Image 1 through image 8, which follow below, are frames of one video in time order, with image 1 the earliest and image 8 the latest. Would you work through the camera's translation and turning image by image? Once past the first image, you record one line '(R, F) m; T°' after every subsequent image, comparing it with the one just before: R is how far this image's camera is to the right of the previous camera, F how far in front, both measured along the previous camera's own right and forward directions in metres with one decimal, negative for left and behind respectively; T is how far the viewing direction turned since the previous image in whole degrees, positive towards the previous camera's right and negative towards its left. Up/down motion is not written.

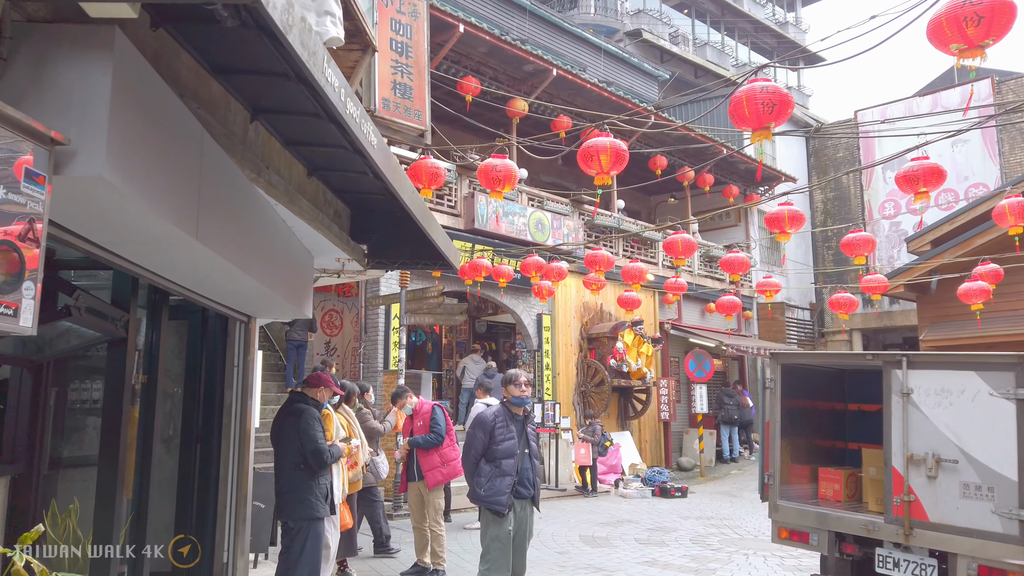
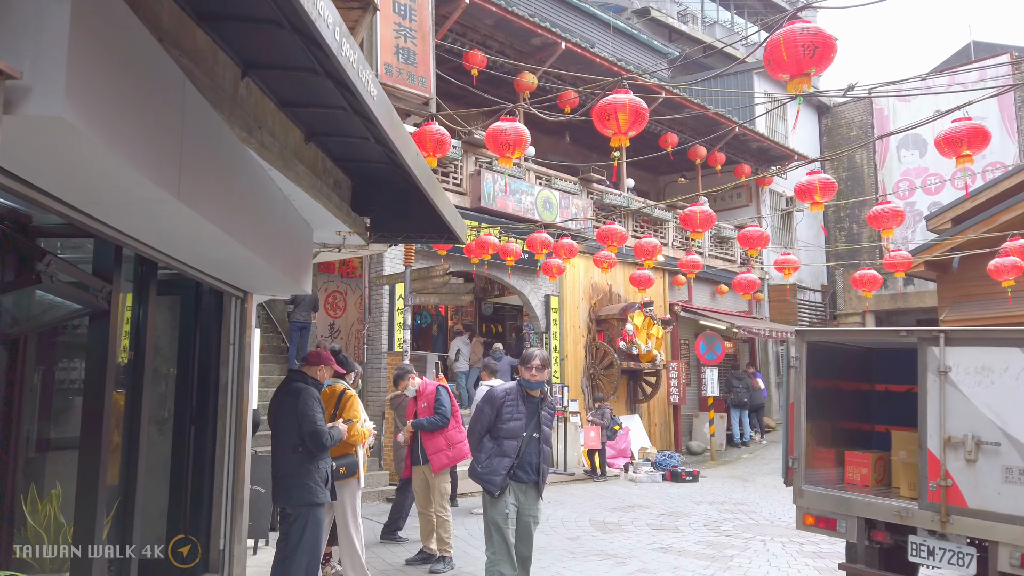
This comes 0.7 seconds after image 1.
(0.0, +0.3) m; 0°
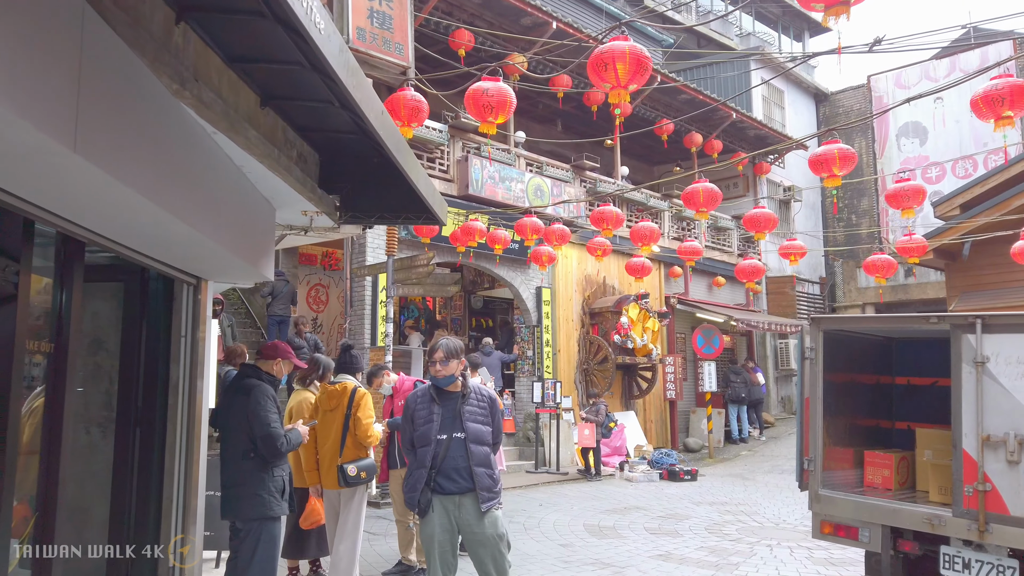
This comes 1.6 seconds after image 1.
(+0.1, +0.6) m; +1°
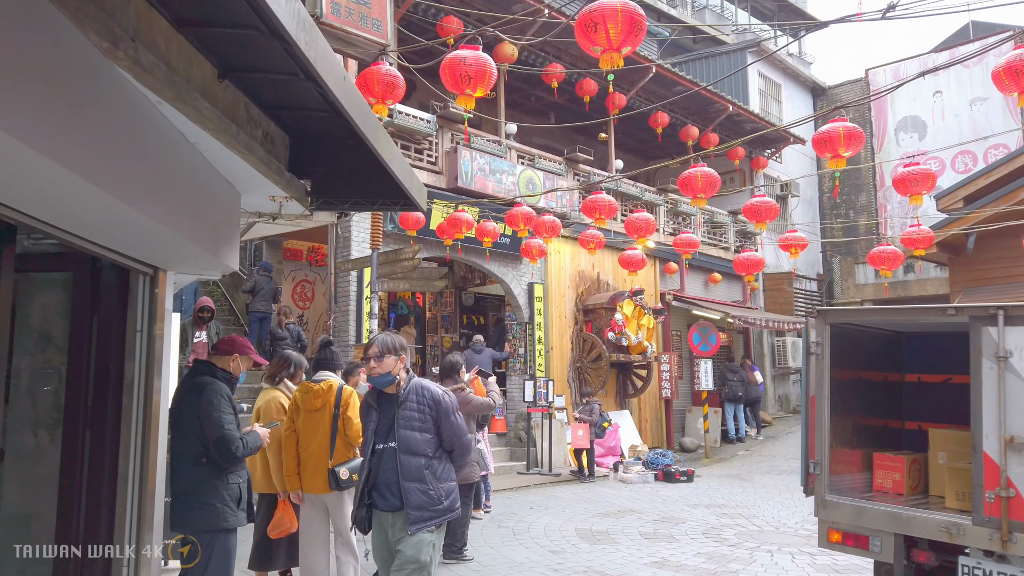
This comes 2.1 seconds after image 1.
(+0.1, +0.4) m; 0°
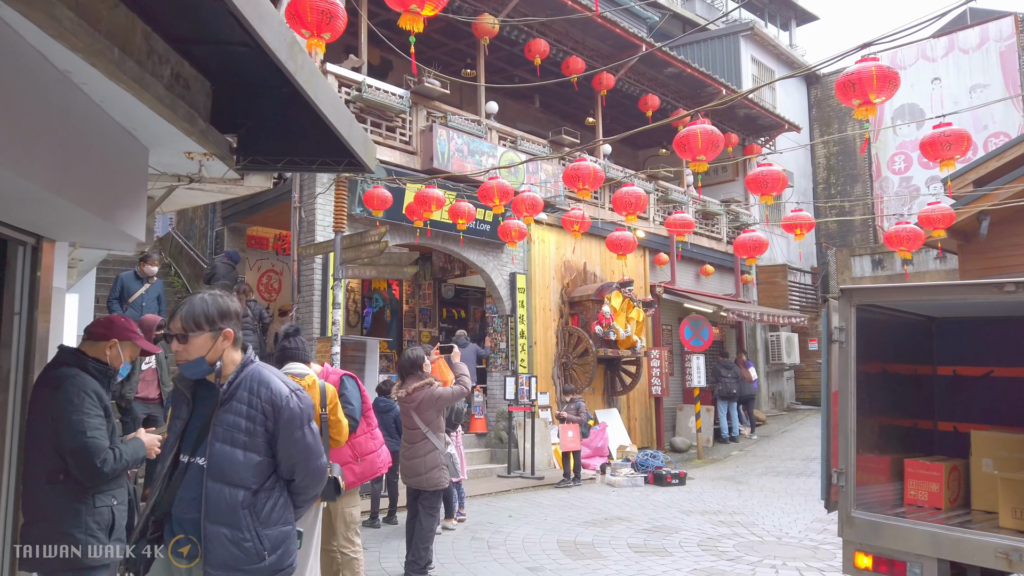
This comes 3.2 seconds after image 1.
(+0.1, +0.8) m; +1°
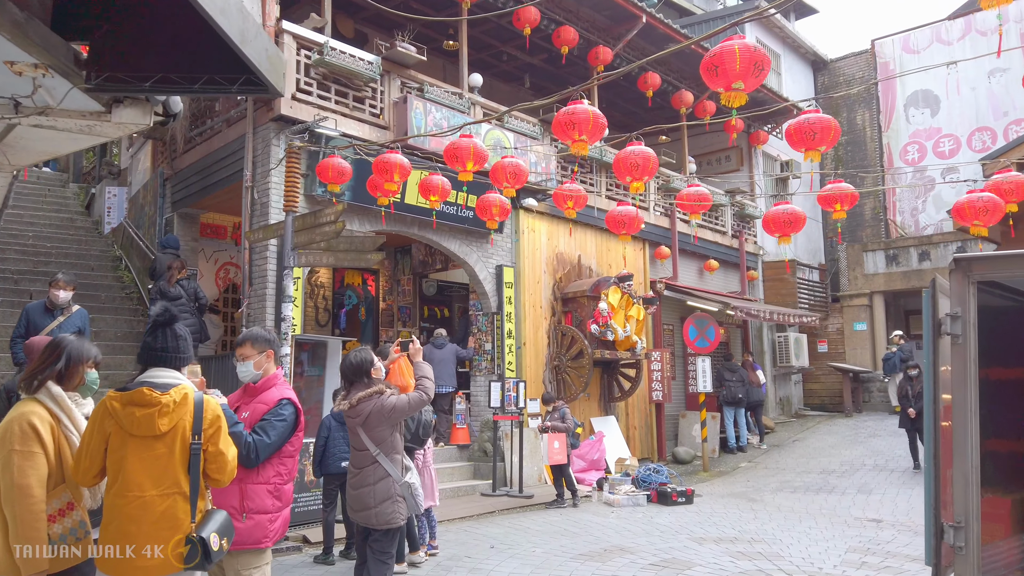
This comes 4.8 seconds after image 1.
(+0.1, +1.3) m; 0°
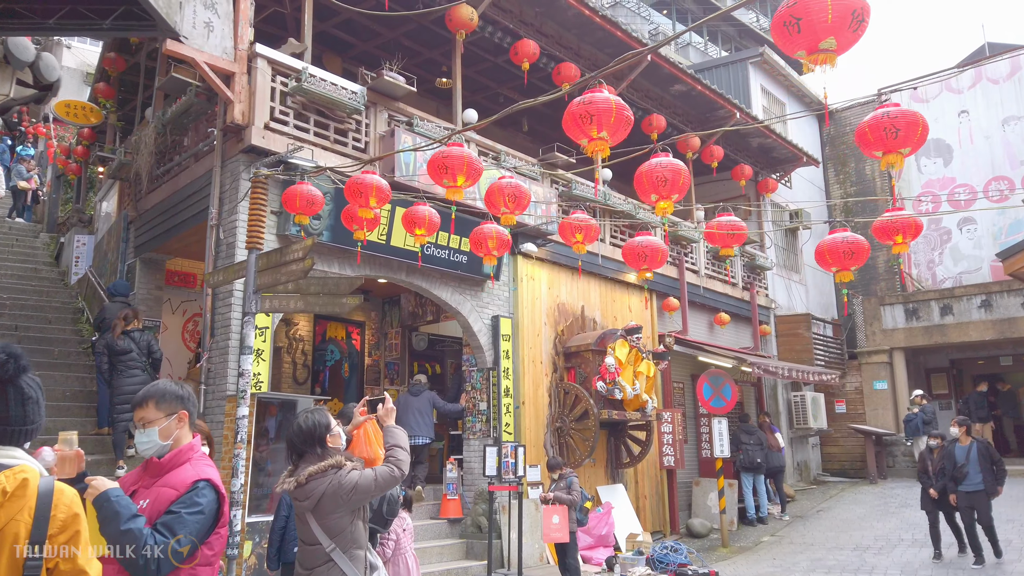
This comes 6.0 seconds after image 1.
(0.0, +1.0) m; 0°
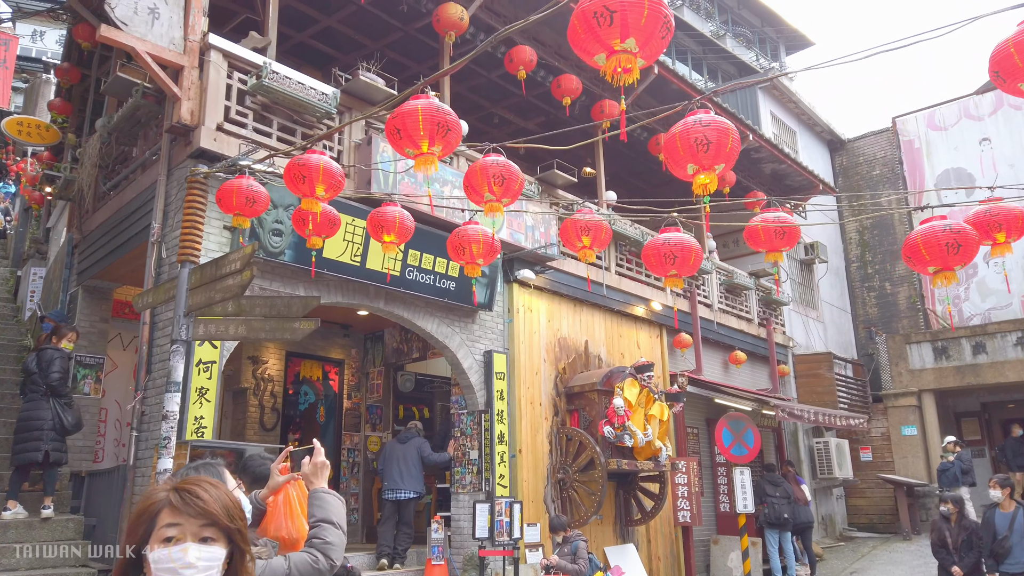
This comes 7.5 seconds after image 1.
(+0.1, +1.2) m; 0°
